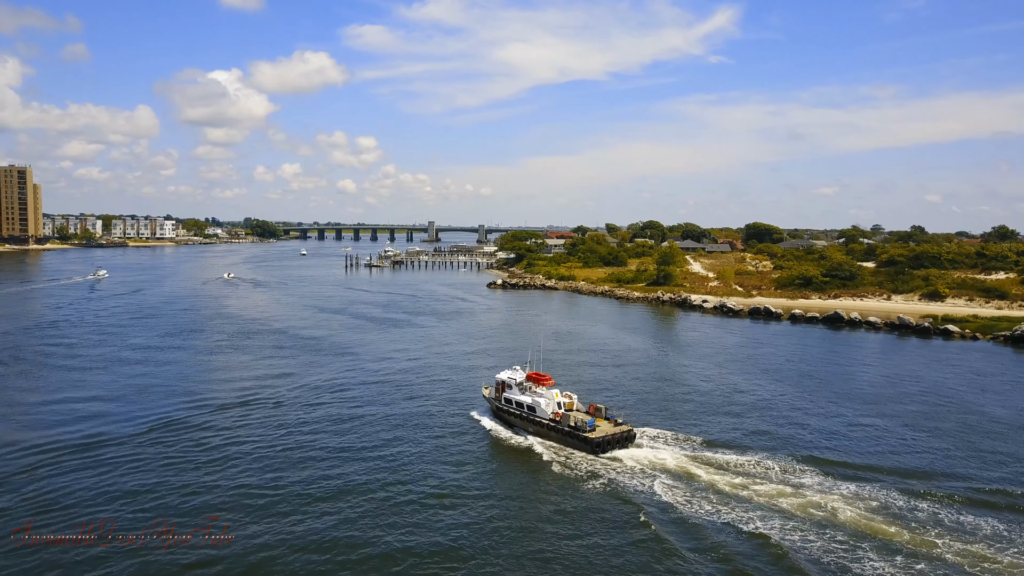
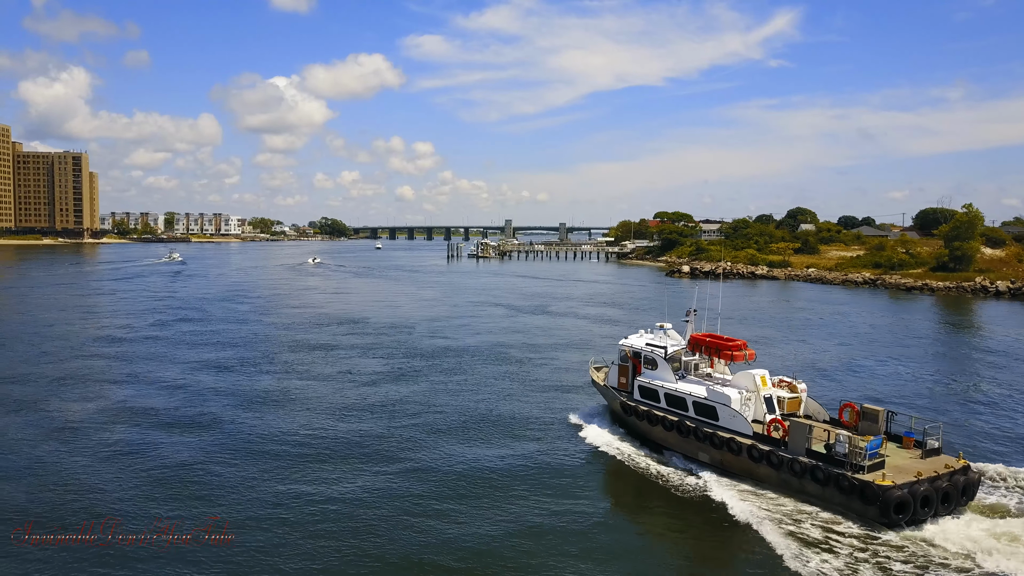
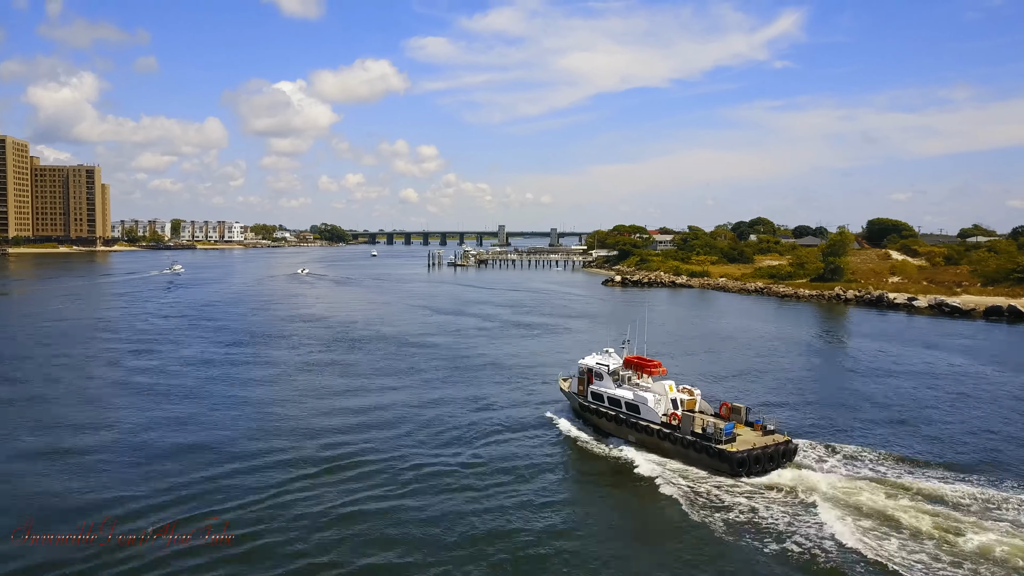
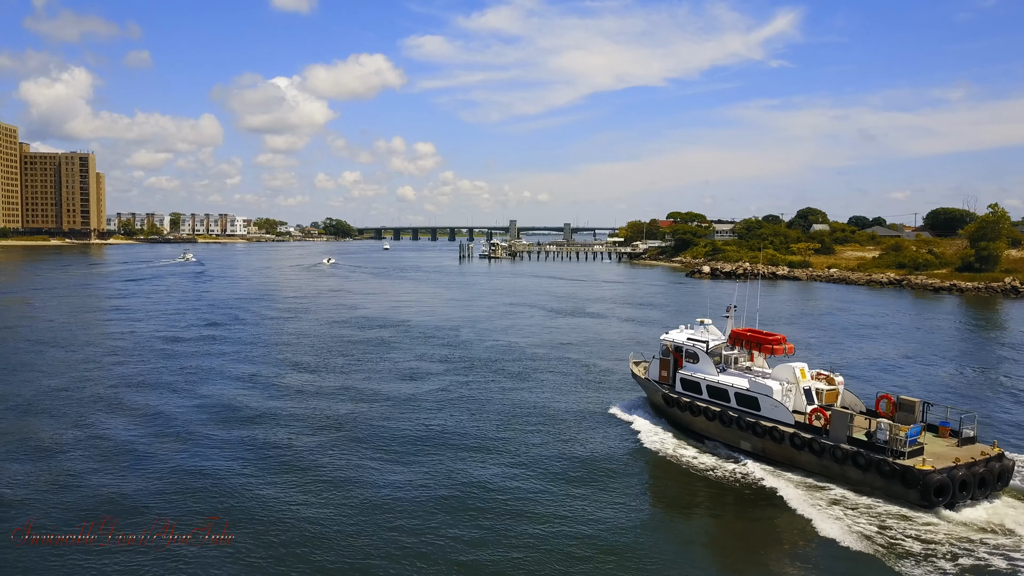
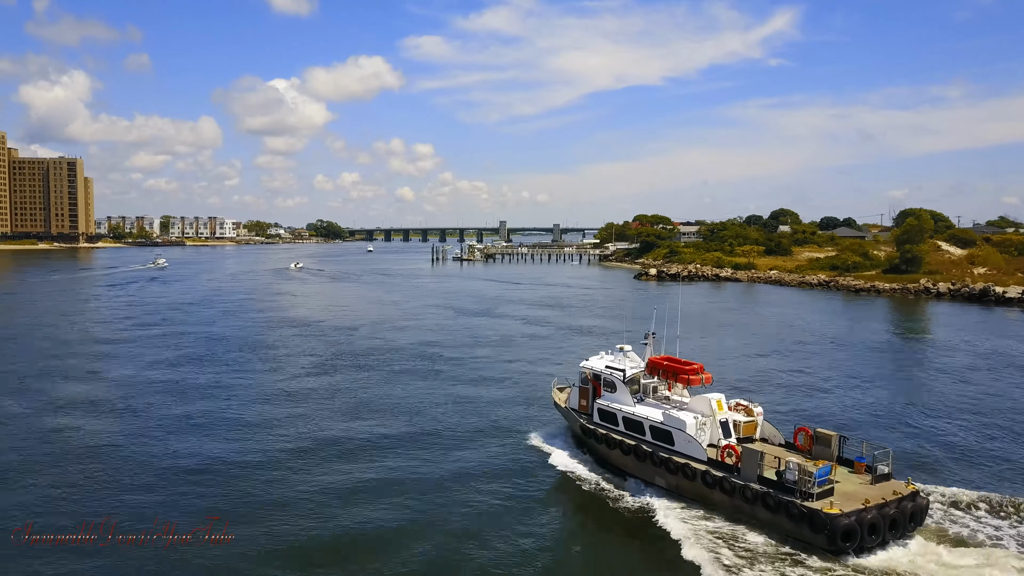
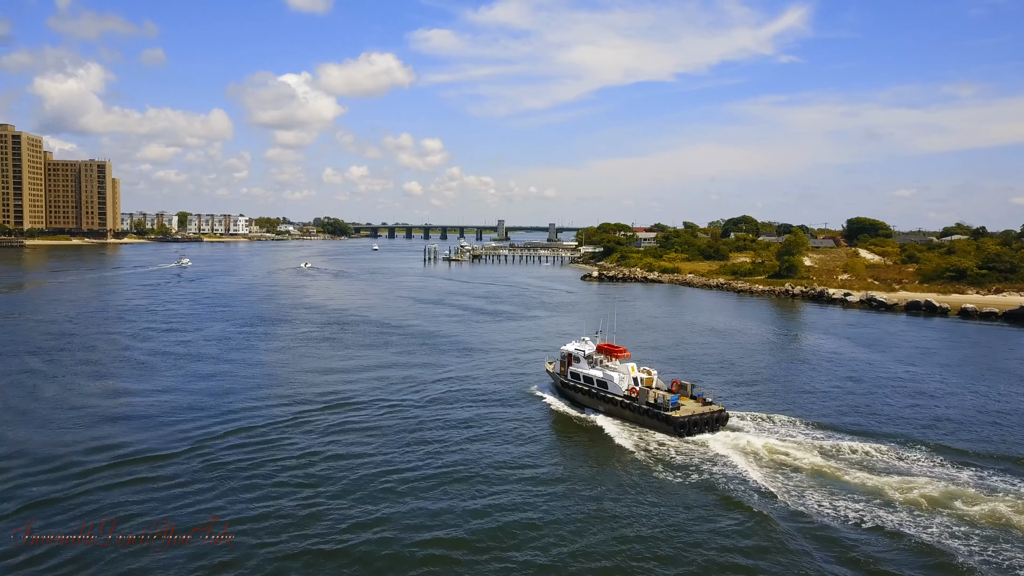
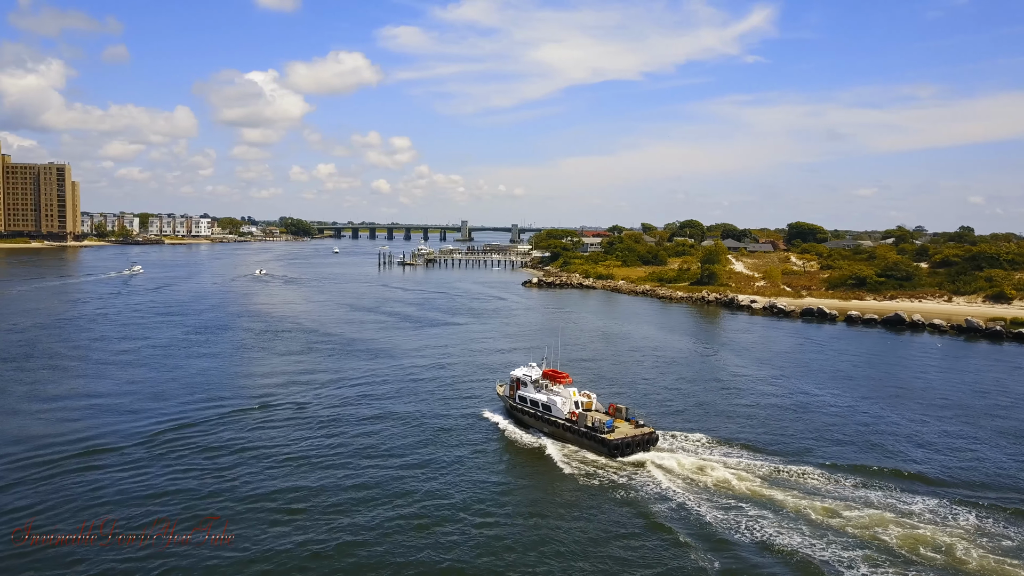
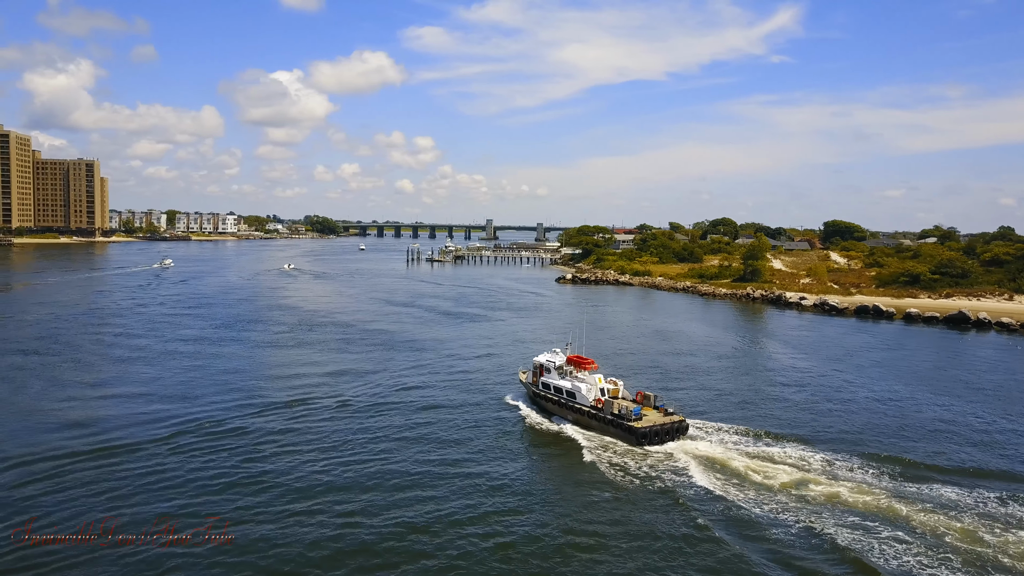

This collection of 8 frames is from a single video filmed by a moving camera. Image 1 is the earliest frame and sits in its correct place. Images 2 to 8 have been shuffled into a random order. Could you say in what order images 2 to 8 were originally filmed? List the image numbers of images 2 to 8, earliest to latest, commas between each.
7, 8, 6, 3, 5, 2, 4
